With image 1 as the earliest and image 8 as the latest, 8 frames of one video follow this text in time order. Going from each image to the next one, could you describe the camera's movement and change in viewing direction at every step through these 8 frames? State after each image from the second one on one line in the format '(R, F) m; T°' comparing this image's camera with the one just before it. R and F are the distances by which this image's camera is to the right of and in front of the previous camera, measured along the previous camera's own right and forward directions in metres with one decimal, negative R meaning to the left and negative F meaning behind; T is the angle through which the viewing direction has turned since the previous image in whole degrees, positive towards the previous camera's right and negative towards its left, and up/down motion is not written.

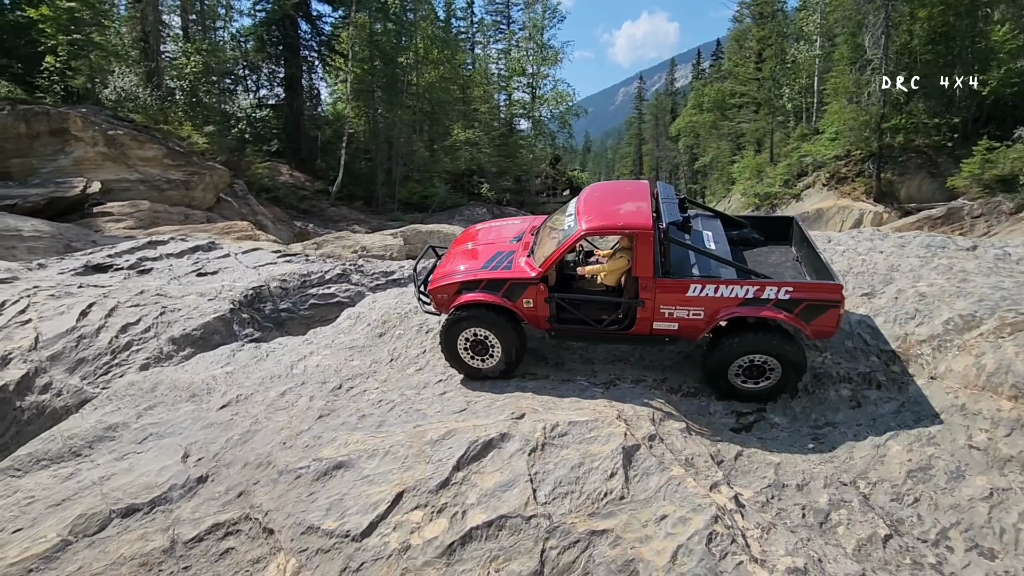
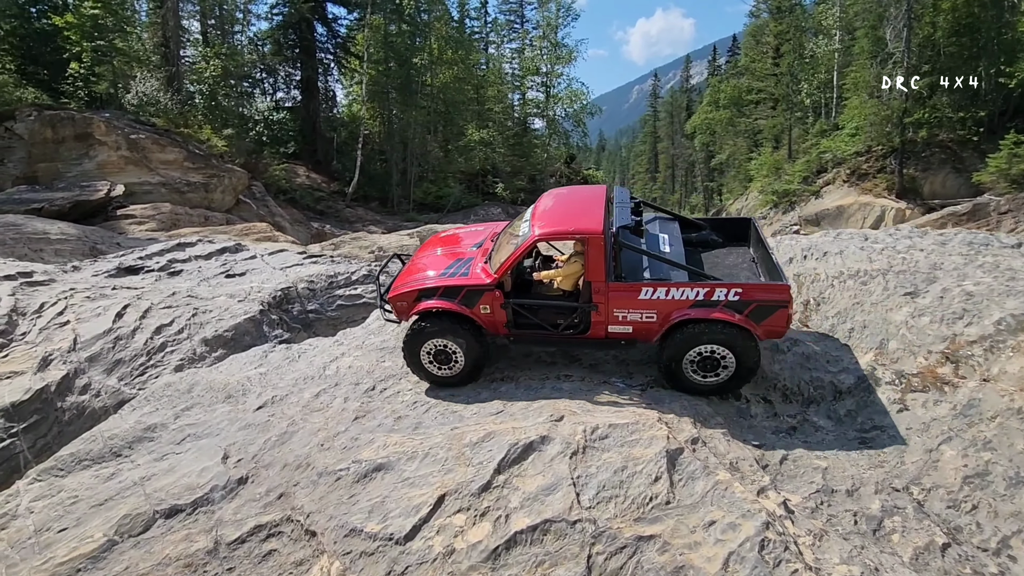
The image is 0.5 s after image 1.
(-0.2, 0.0) m; -2°
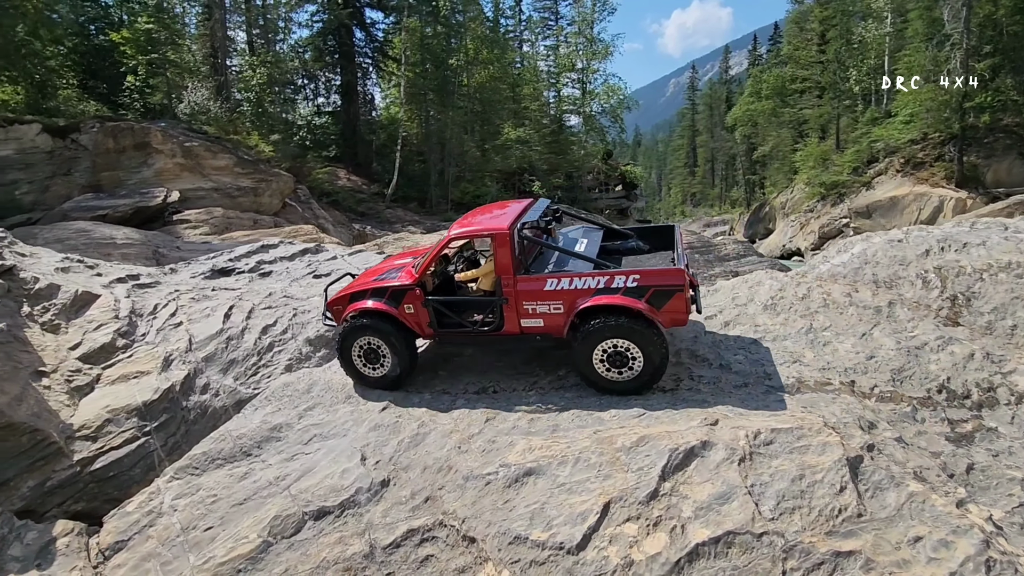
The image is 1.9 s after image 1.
(-1.0, +0.2) m; -4°
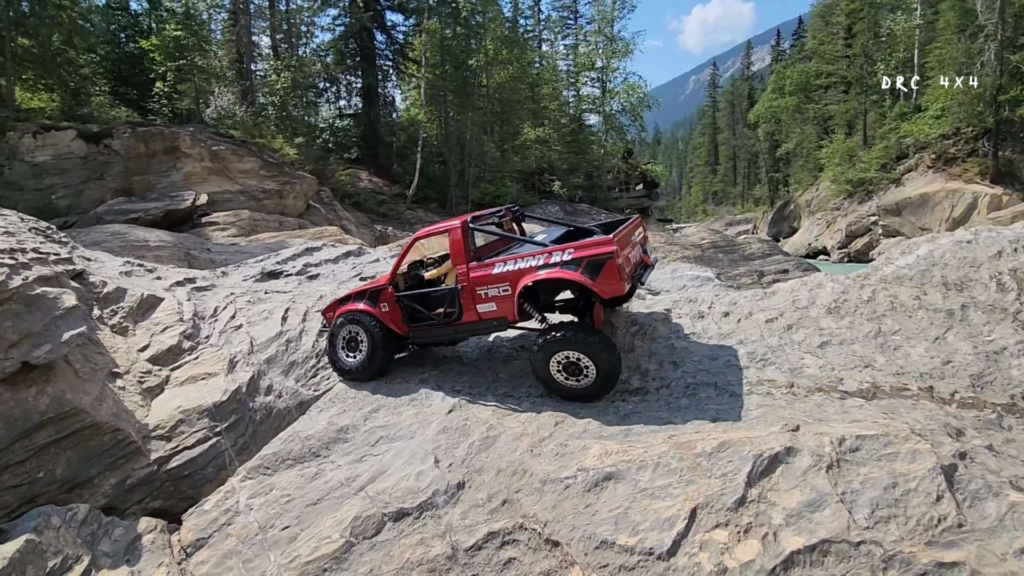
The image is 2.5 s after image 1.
(-0.5, 0.0) m; -2°
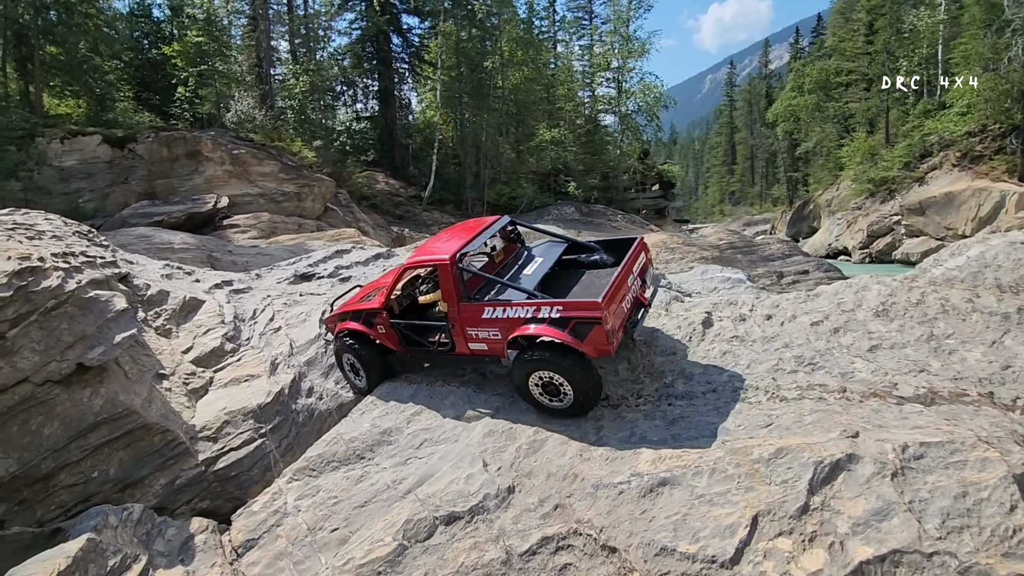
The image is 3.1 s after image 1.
(-0.3, 0.0) m; -2°
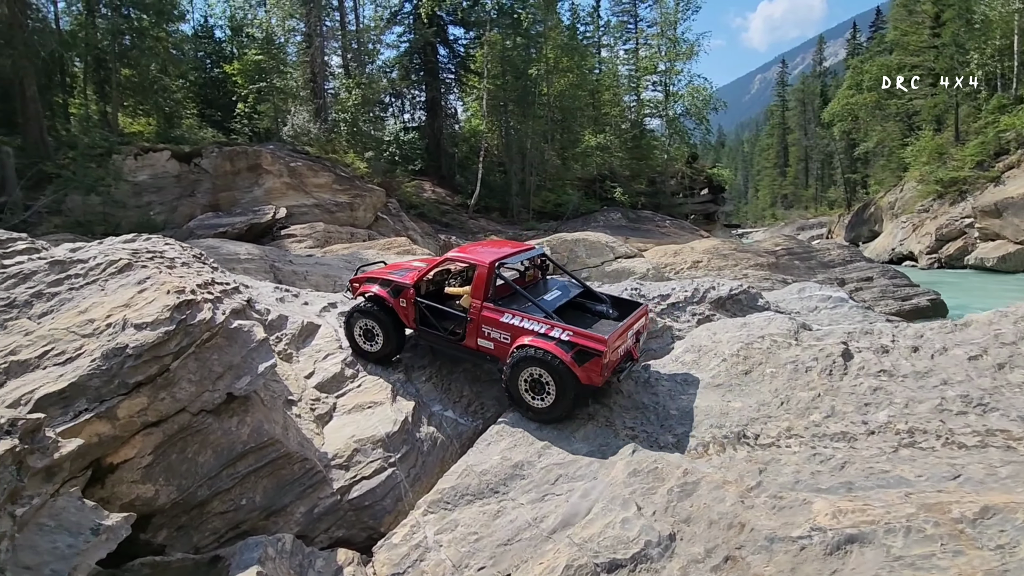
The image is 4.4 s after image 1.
(-1.0, +0.1) m; -5°
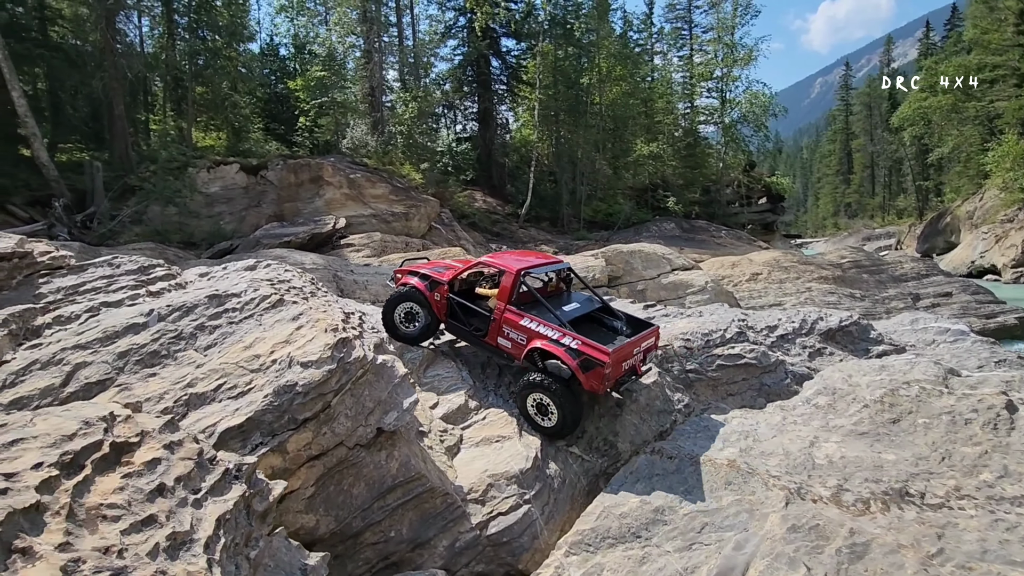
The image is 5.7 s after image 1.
(-1.1, -0.1) m; -5°
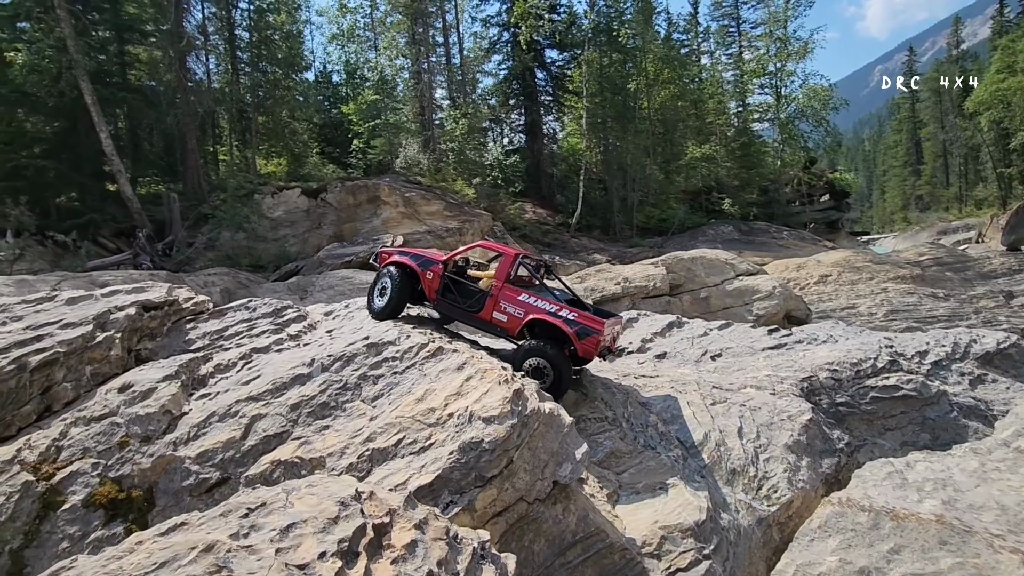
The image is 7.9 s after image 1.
(-1.4, +0.1) m; -5°
